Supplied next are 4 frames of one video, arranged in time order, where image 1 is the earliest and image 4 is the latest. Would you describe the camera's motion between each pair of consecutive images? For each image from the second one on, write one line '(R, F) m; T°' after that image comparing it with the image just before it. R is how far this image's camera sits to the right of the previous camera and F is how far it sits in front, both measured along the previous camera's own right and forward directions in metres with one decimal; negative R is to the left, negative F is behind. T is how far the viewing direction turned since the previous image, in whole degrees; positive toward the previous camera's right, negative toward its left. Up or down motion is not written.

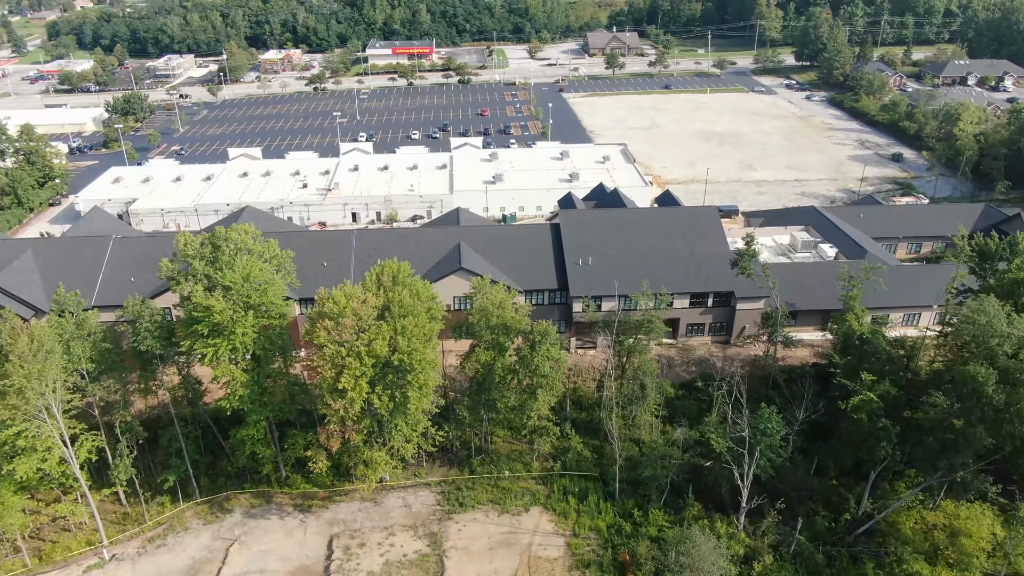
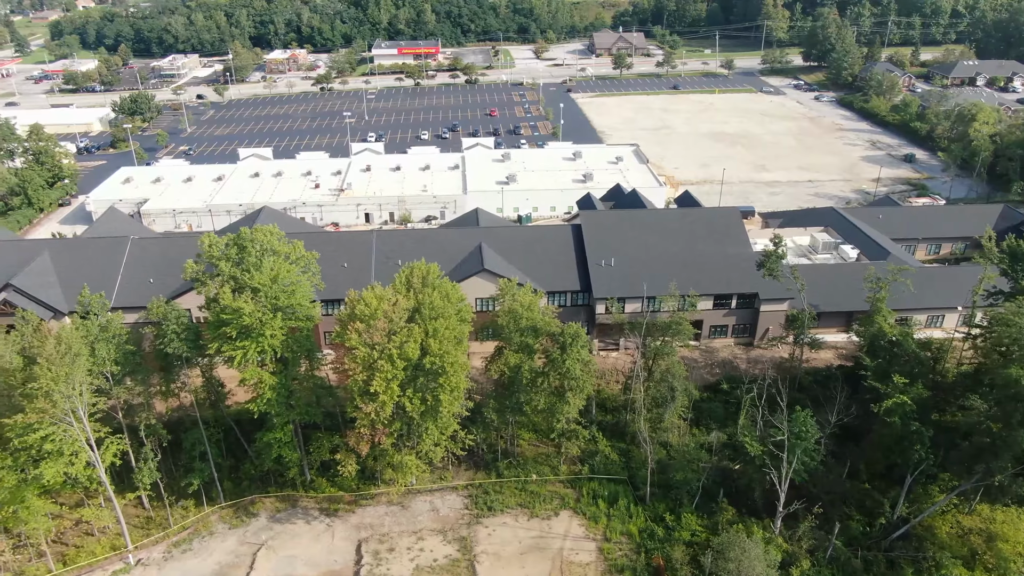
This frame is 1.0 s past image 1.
(-1.2, +0.3) m; 0°
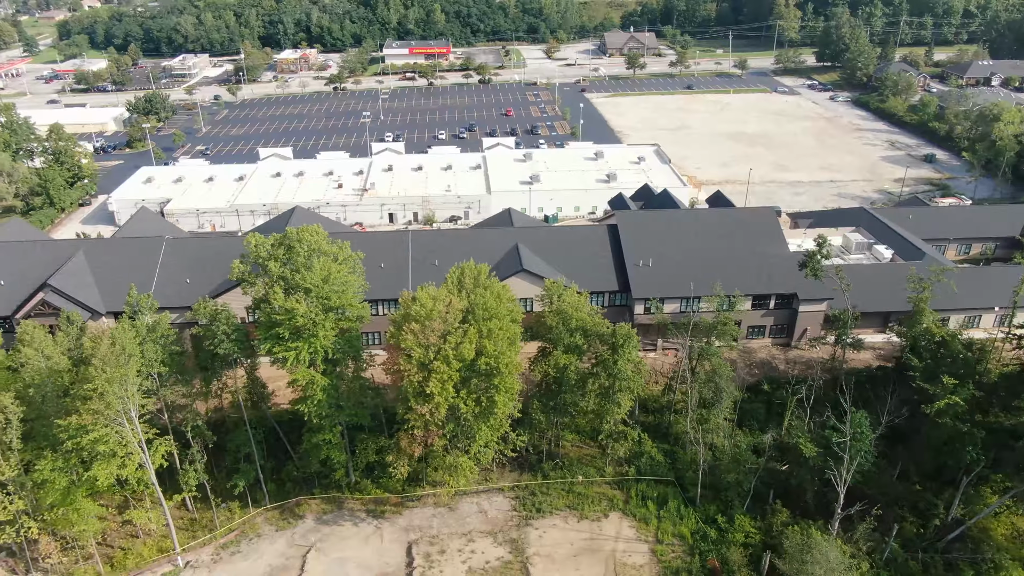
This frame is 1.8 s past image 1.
(-1.9, +0.2) m; 0°
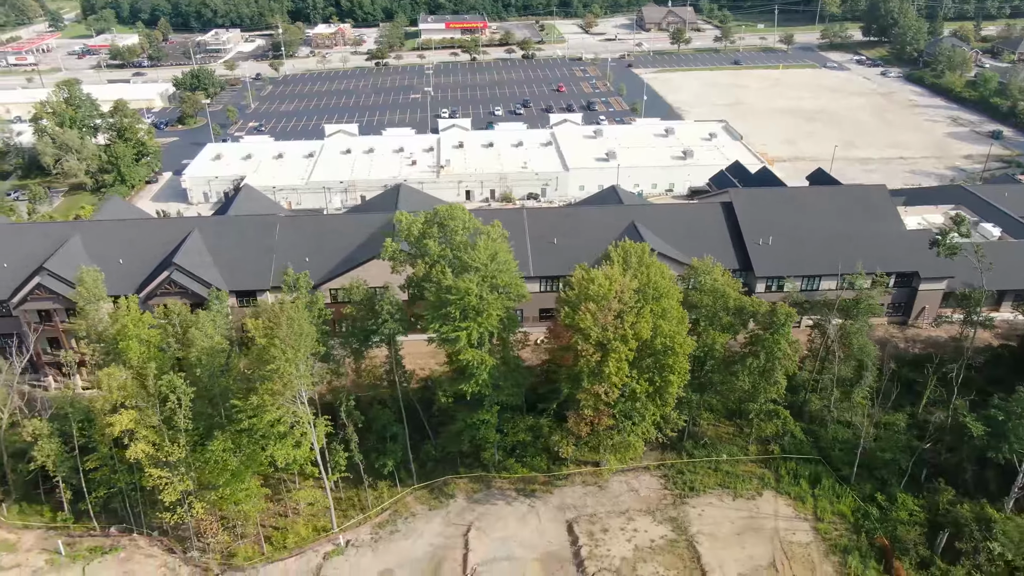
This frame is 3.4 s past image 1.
(-5.9, +0.2) m; 0°
